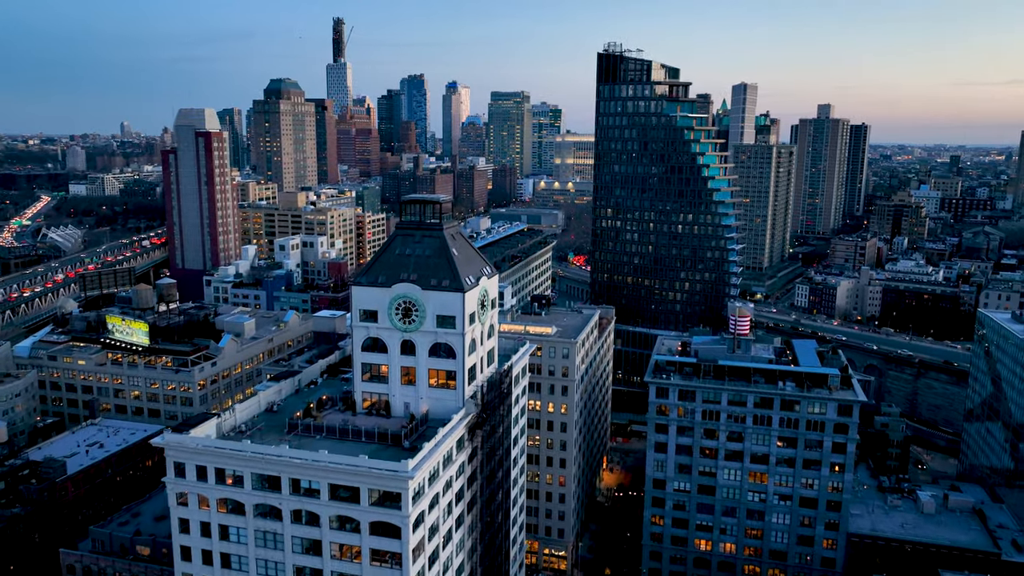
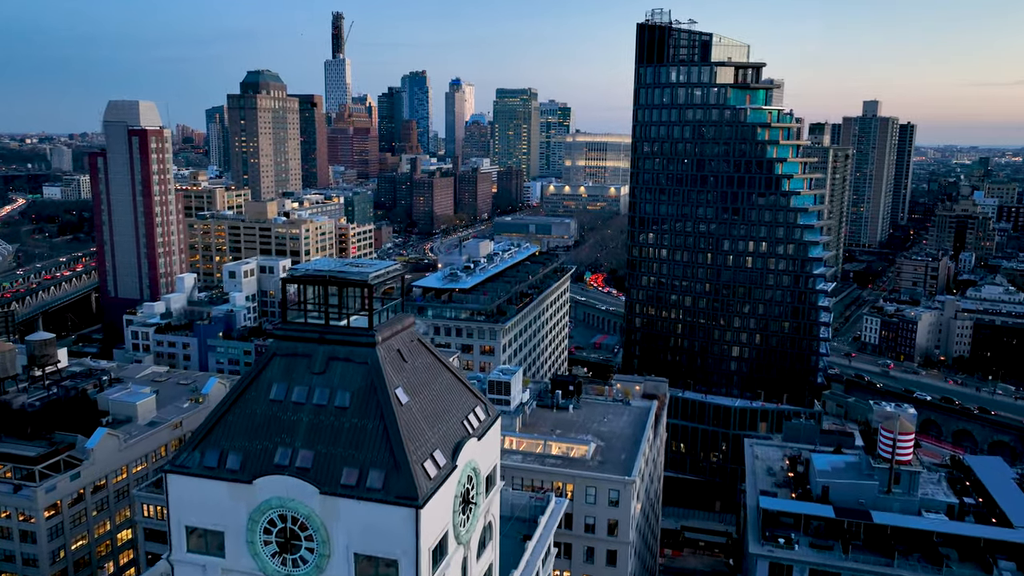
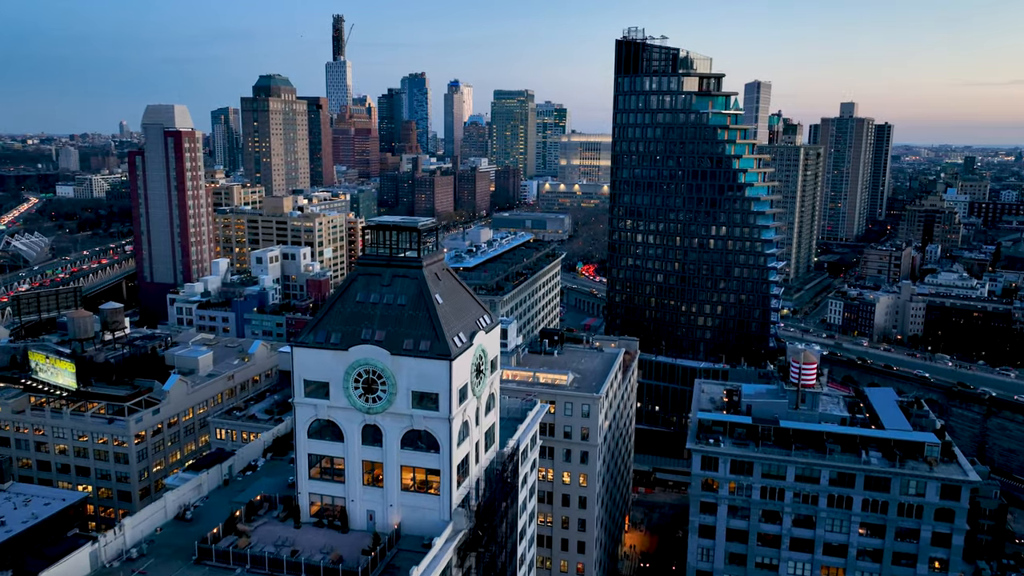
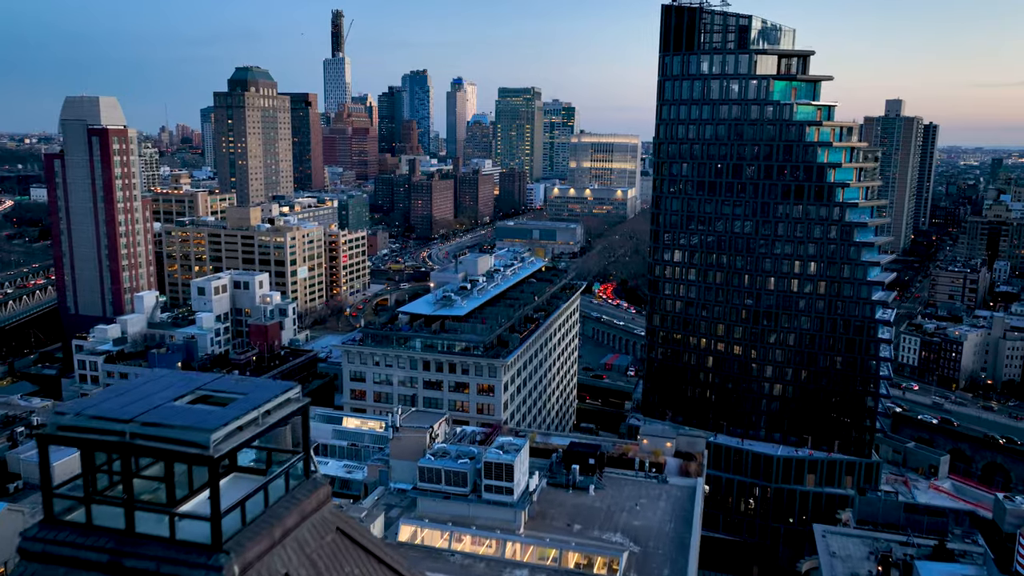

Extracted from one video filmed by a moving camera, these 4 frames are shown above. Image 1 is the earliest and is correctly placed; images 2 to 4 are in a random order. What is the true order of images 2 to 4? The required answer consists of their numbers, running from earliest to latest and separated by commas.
3, 2, 4
